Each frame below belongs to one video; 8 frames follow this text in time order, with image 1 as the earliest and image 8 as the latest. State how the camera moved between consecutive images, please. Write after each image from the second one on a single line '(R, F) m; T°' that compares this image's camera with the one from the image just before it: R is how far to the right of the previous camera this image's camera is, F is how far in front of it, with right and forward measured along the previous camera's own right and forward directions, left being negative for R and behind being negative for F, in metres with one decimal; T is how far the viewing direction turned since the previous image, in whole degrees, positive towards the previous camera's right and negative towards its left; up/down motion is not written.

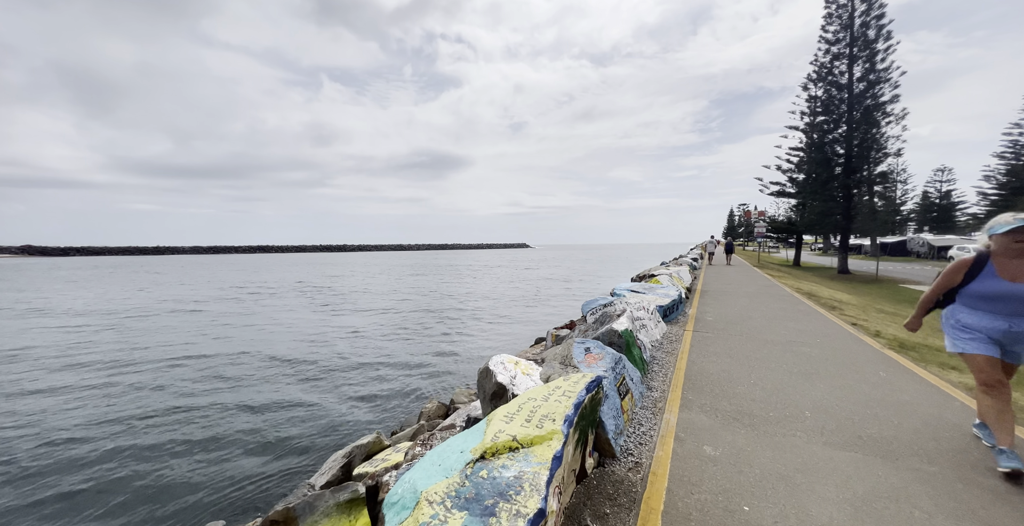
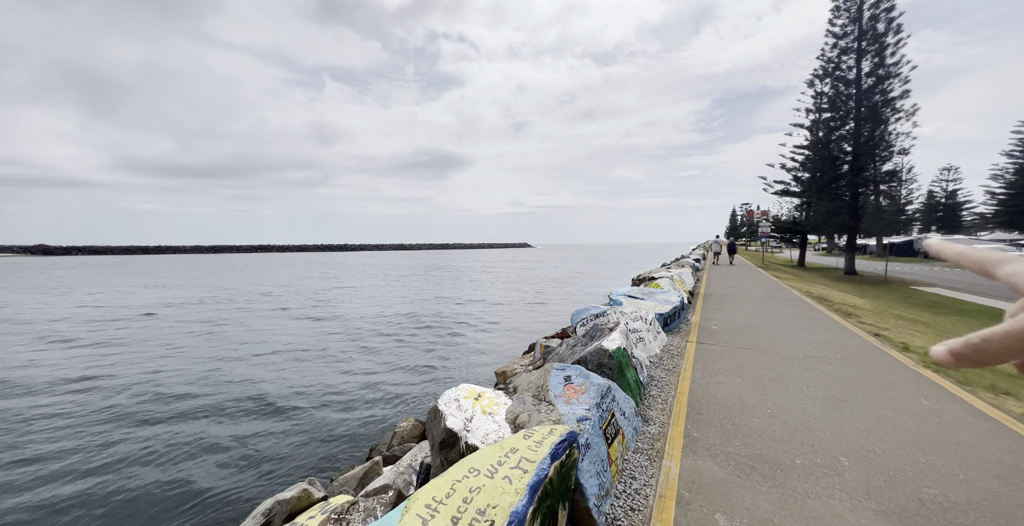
(+0.3, +0.8) m; 0°
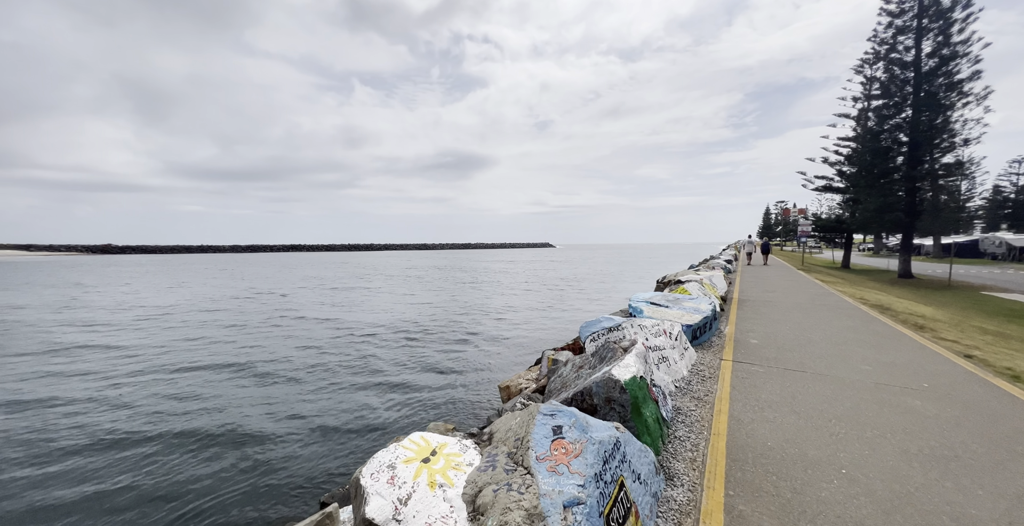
(+0.3, +1.0) m; -3°
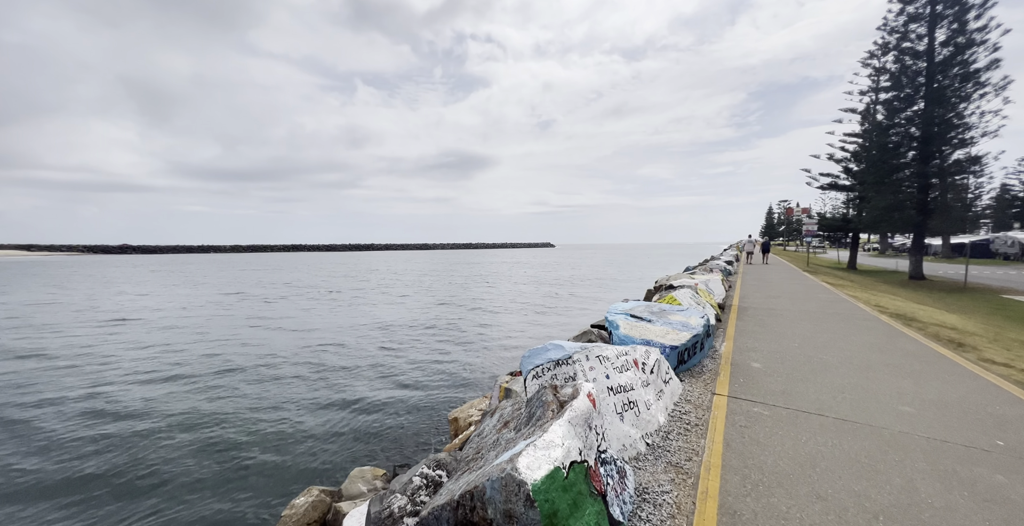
(+0.8, +1.4) m; 0°
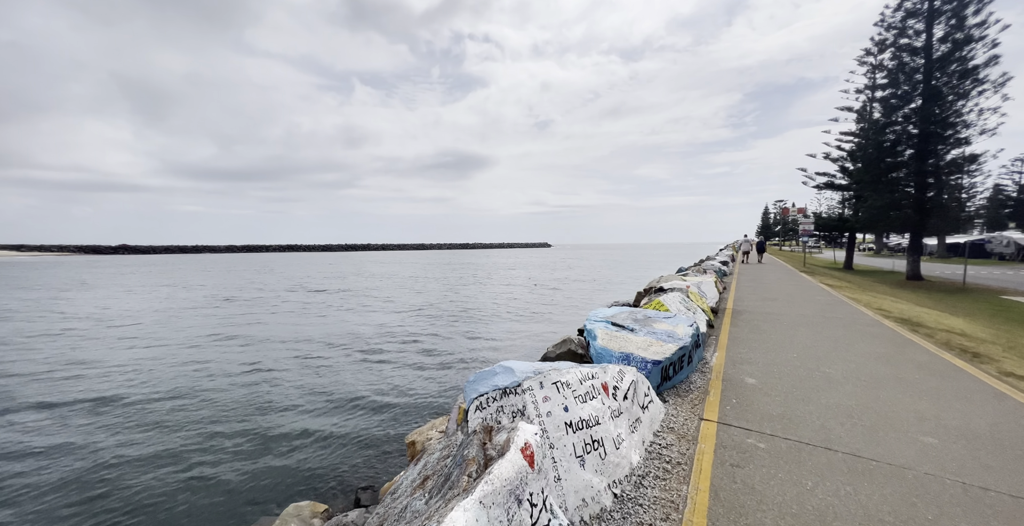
(+0.4, +0.7) m; 0°
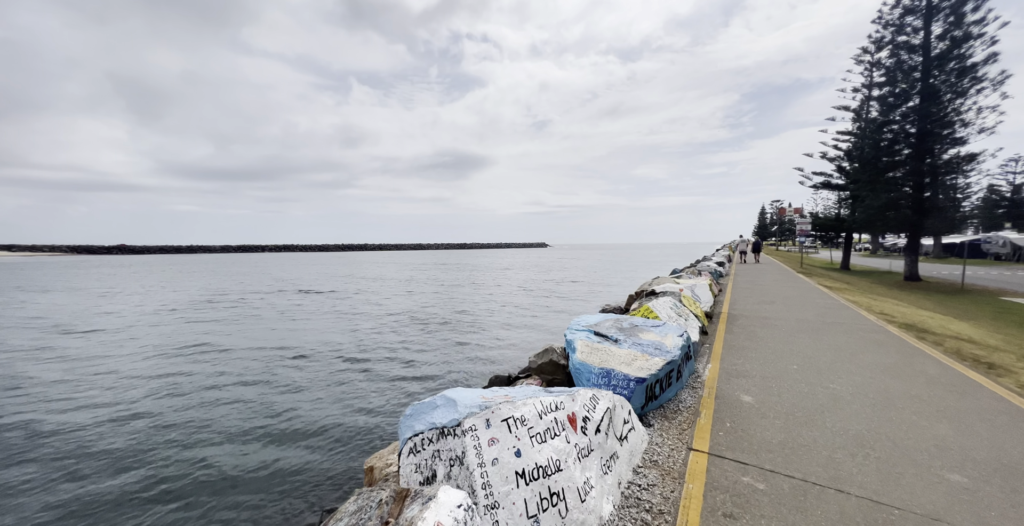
(+0.3, +0.6) m; 0°
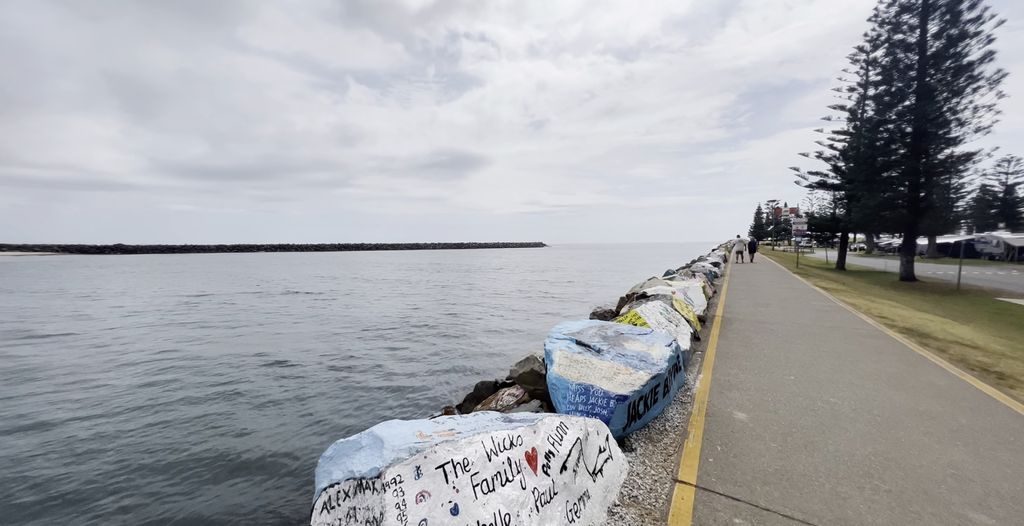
(+0.3, +0.4) m; 0°
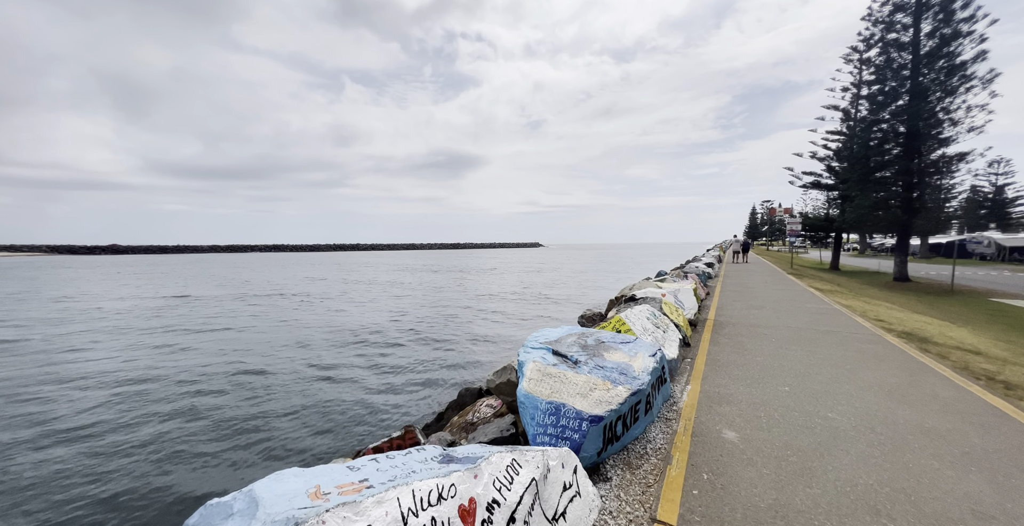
(+0.3, +0.4) m; +1°
